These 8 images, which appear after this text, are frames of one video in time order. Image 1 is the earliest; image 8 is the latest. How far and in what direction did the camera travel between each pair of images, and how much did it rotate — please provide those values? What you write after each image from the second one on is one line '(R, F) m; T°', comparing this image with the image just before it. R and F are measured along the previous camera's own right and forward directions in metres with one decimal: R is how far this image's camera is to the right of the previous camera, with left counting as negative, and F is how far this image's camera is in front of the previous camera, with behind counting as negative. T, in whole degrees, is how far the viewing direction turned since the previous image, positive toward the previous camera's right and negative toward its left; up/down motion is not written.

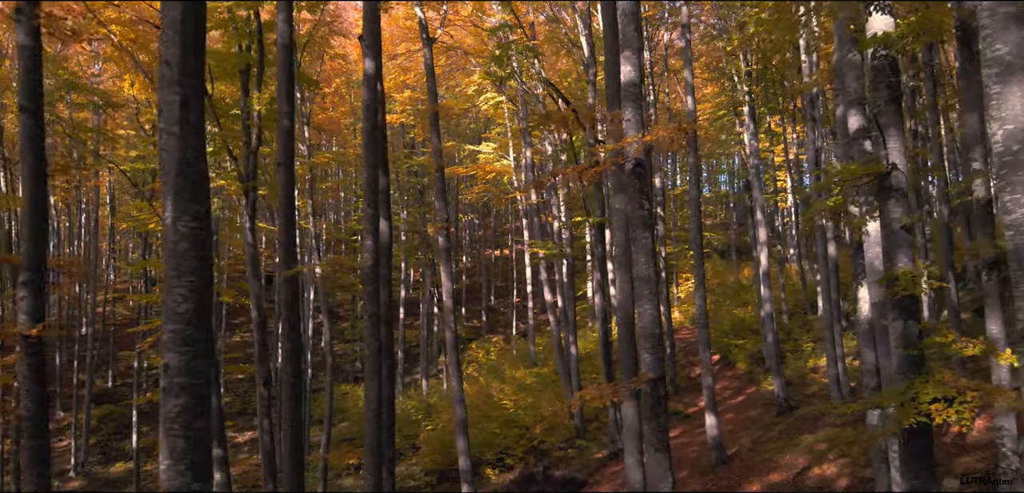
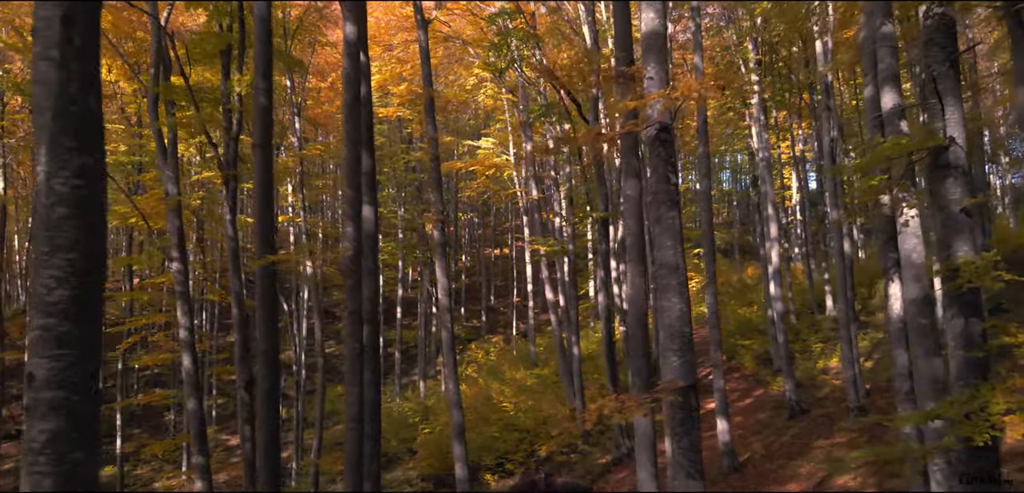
(0.0, +0.5) m; 0°
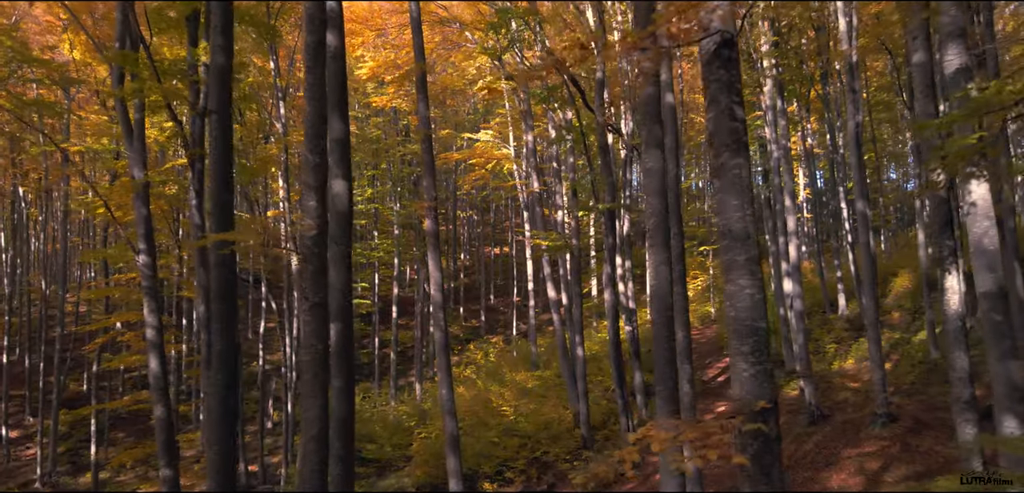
(0.0, +0.8) m; 0°
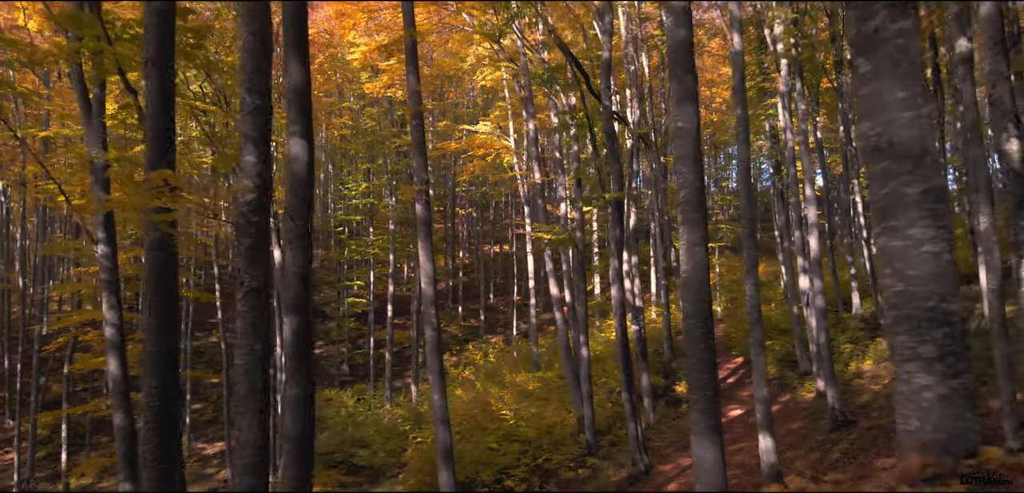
(0.0, +0.8) m; 0°
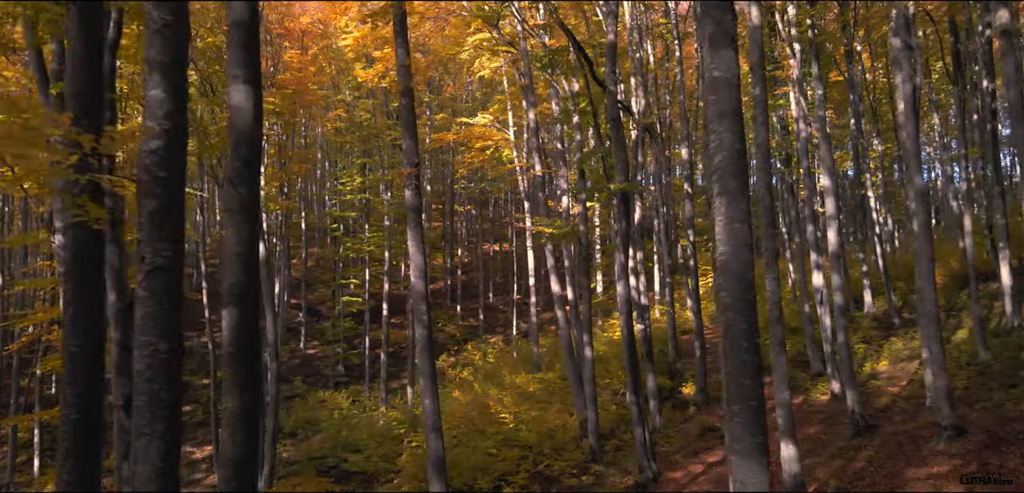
(0.0, +0.6) m; 0°
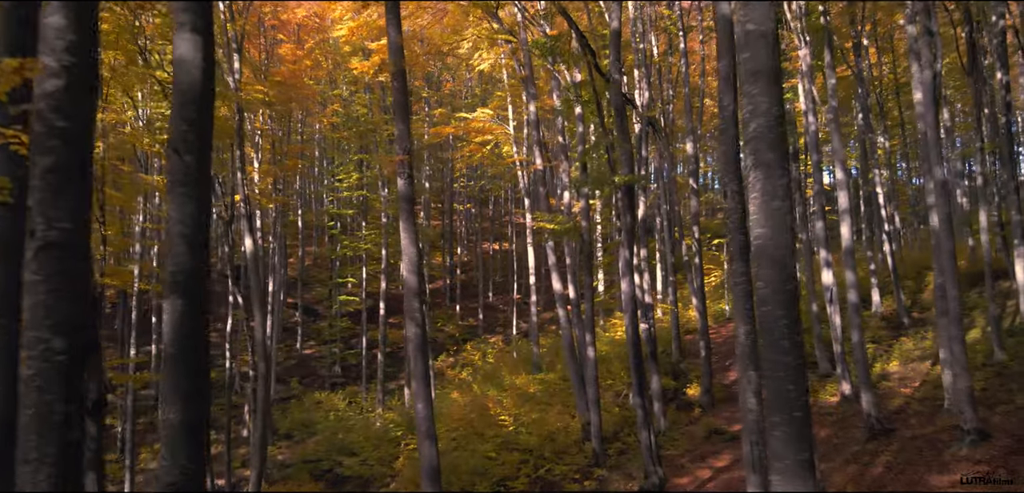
(0.0, +0.4) m; 0°
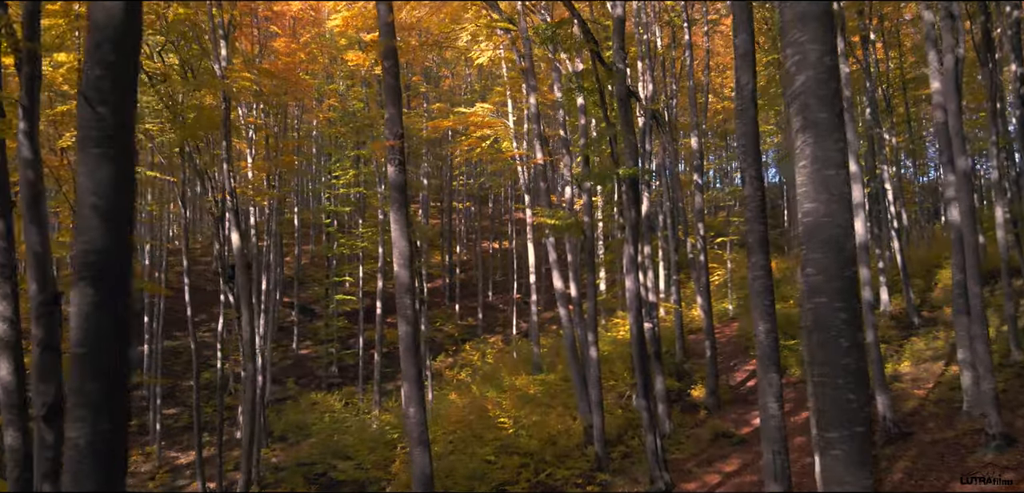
(0.0, +0.4) m; 0°
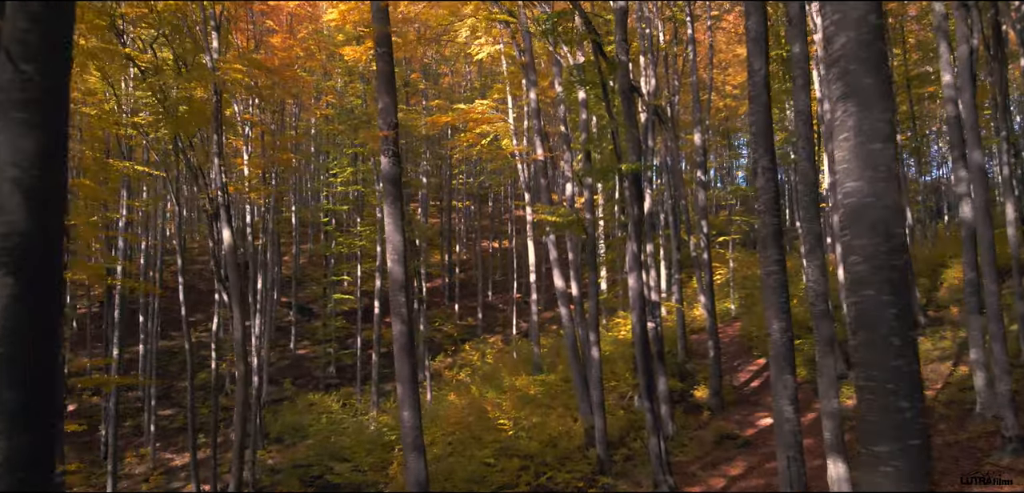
(0.0, +0.2) m; 0°
